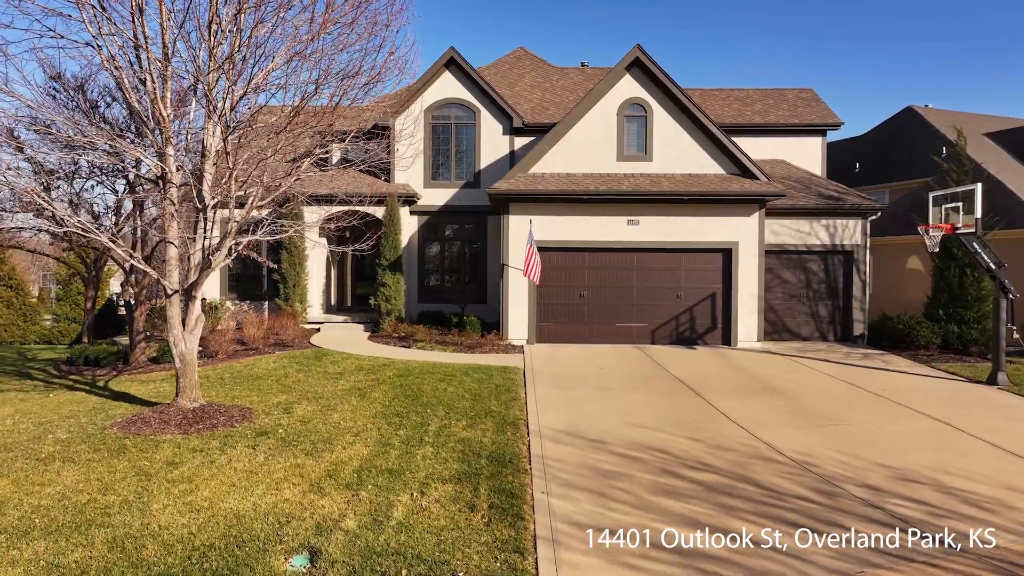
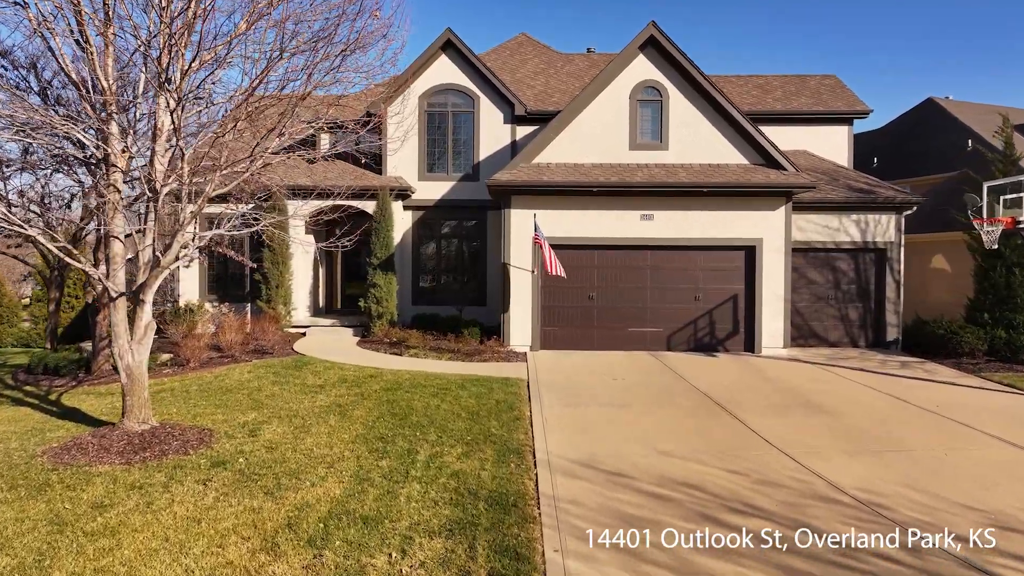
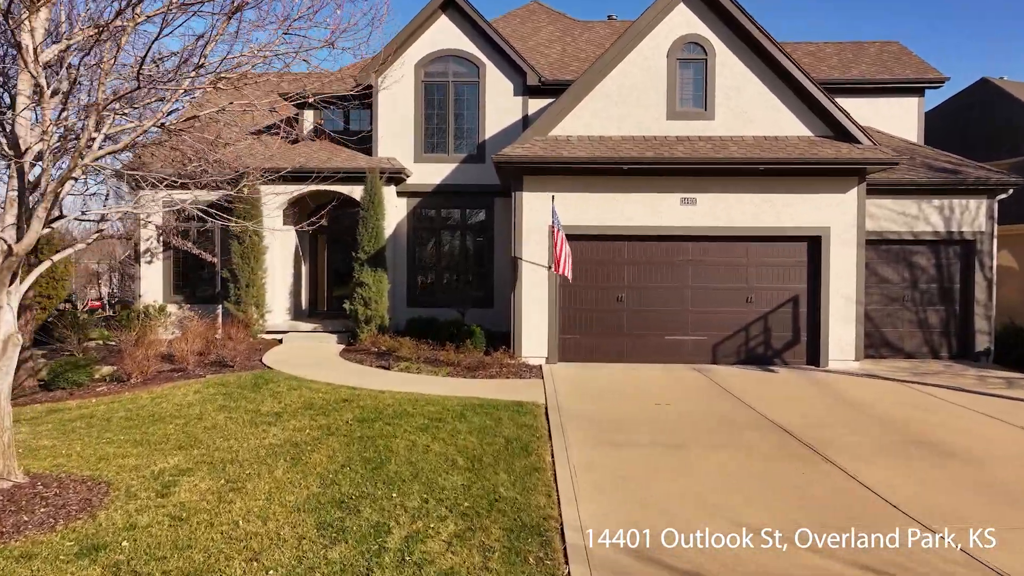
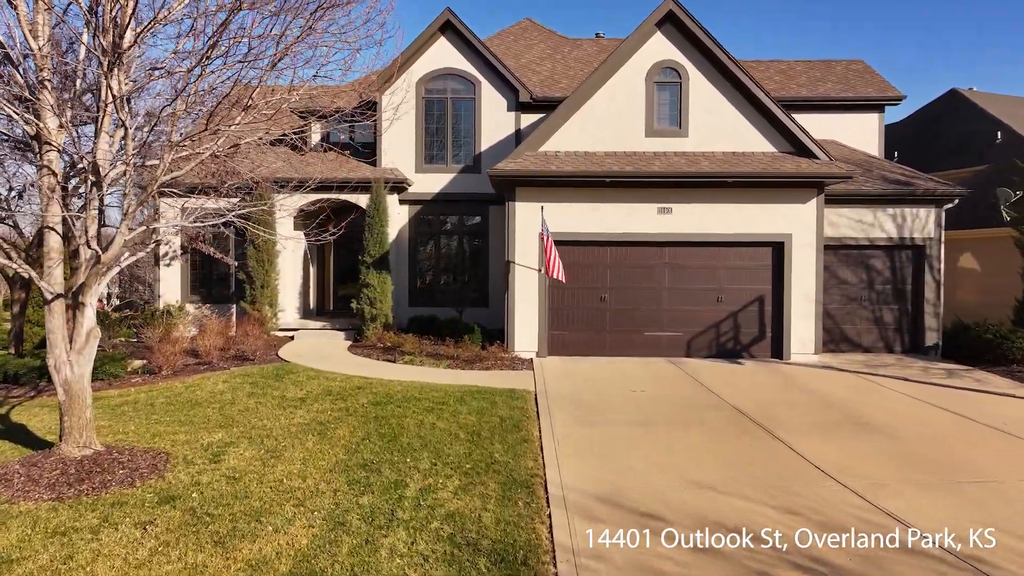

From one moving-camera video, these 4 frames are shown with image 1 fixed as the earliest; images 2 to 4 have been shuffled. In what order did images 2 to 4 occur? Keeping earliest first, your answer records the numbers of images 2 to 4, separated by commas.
2, 4, 3
